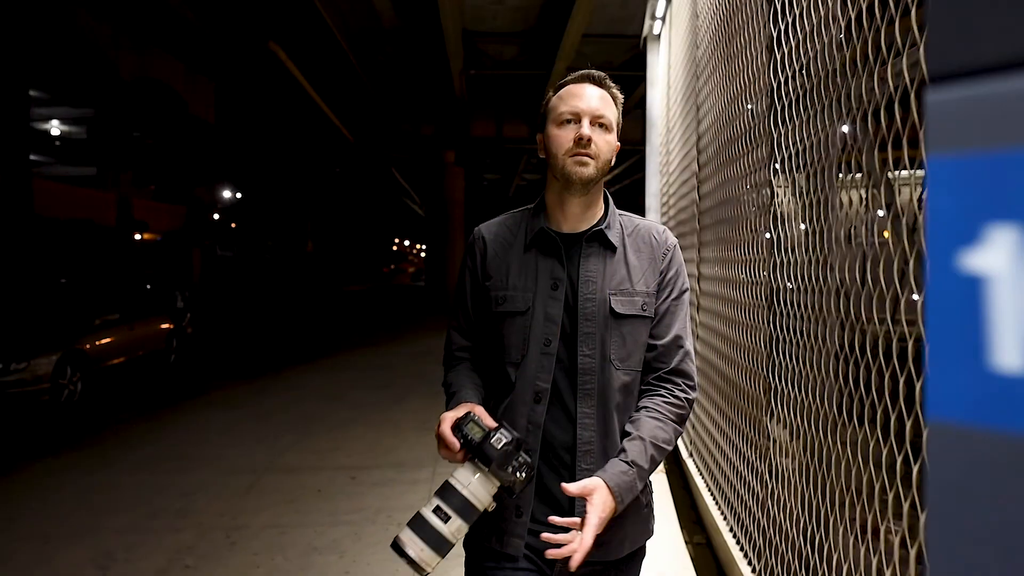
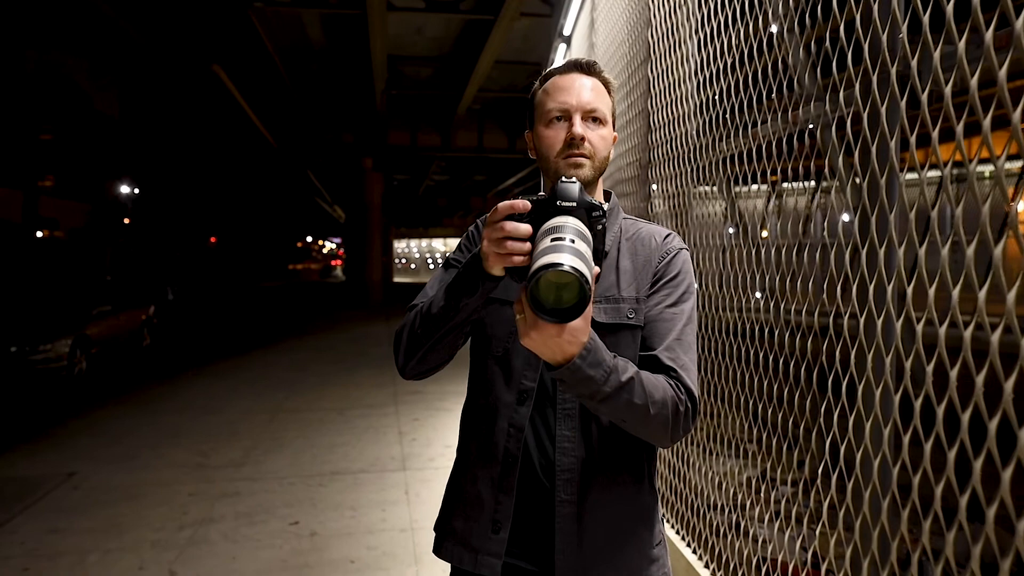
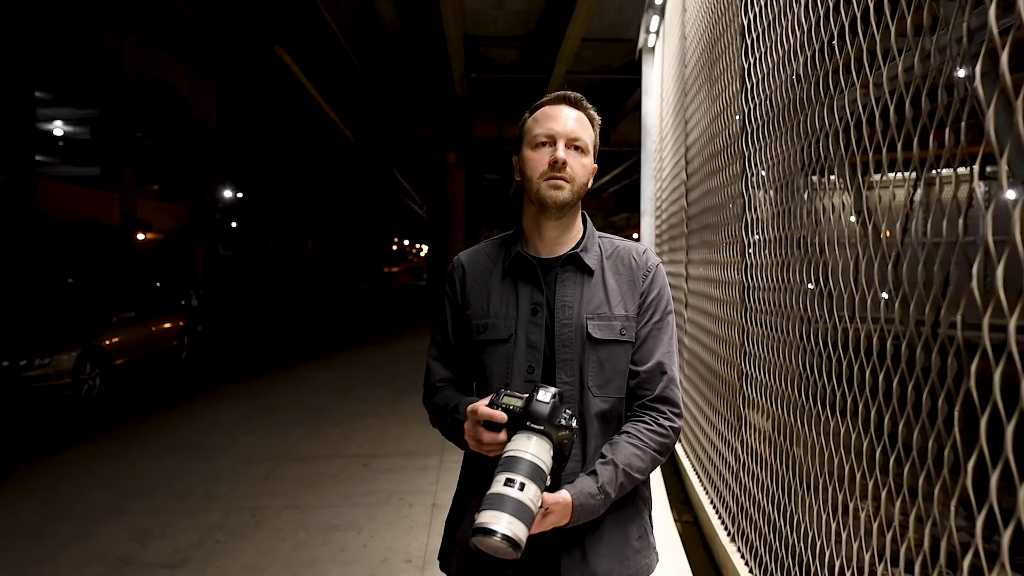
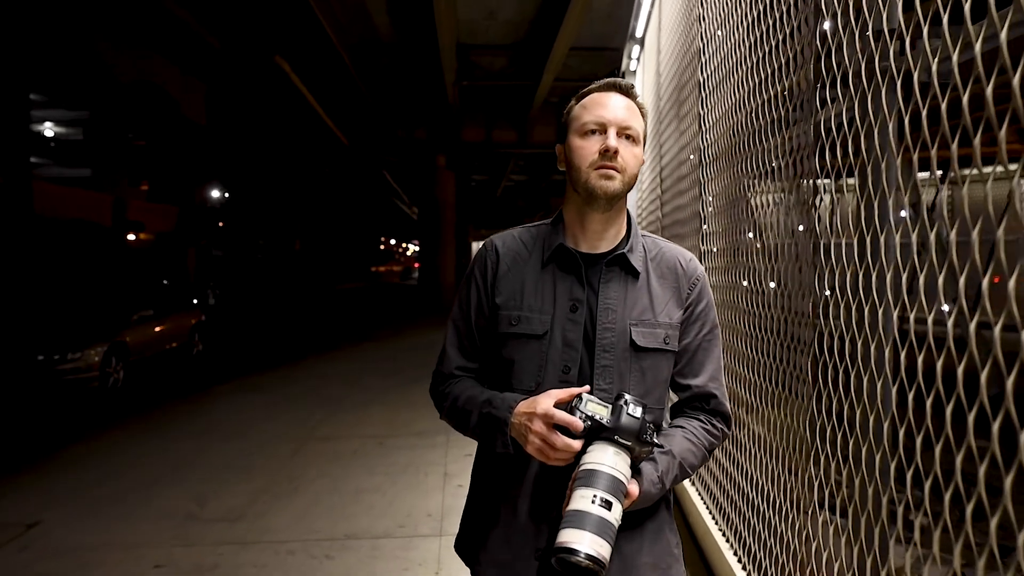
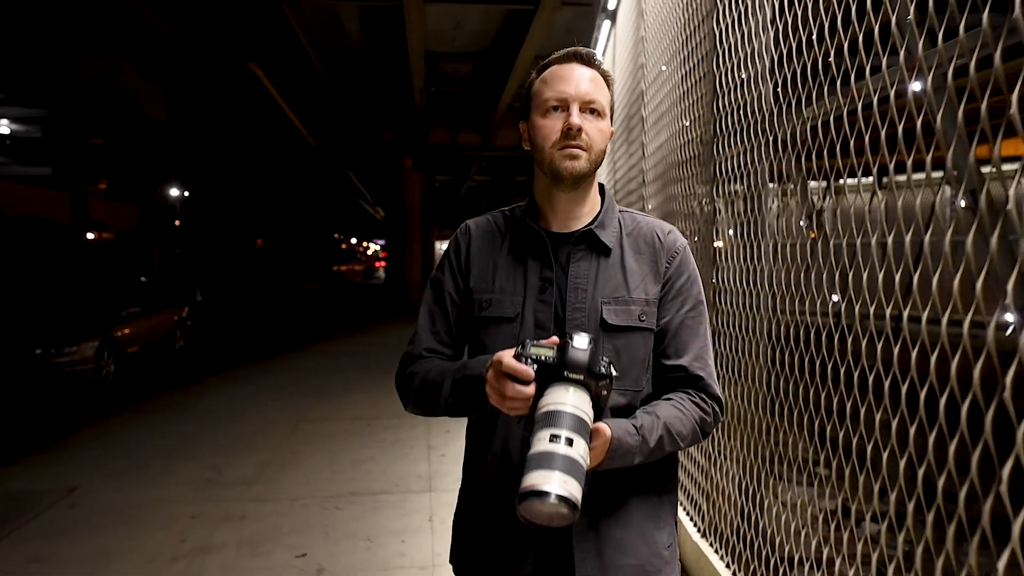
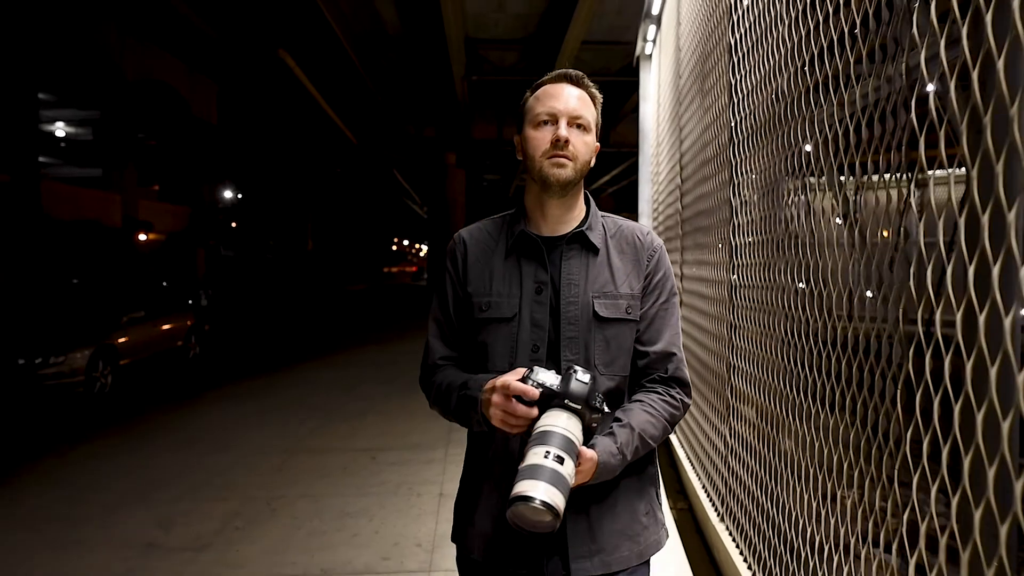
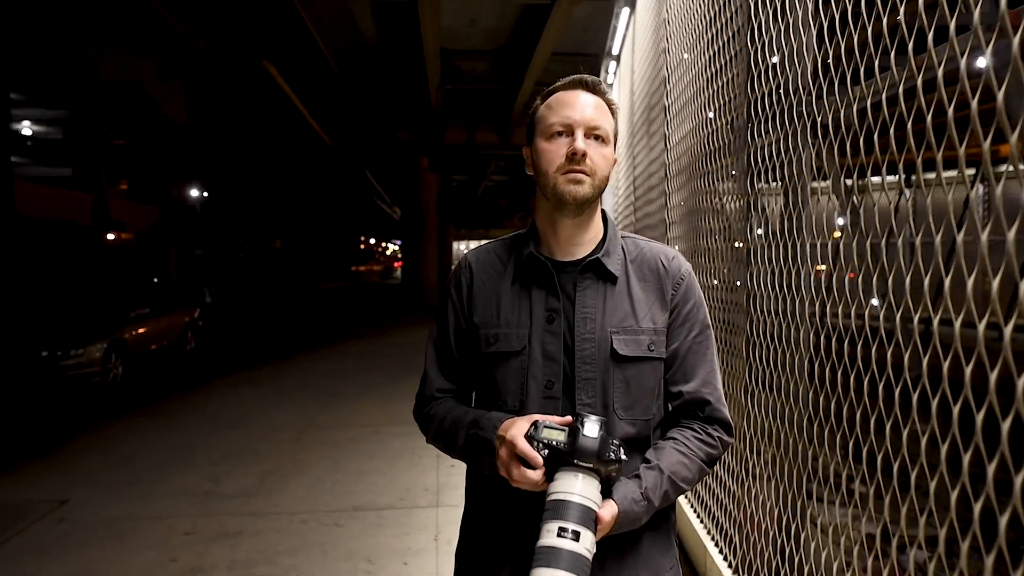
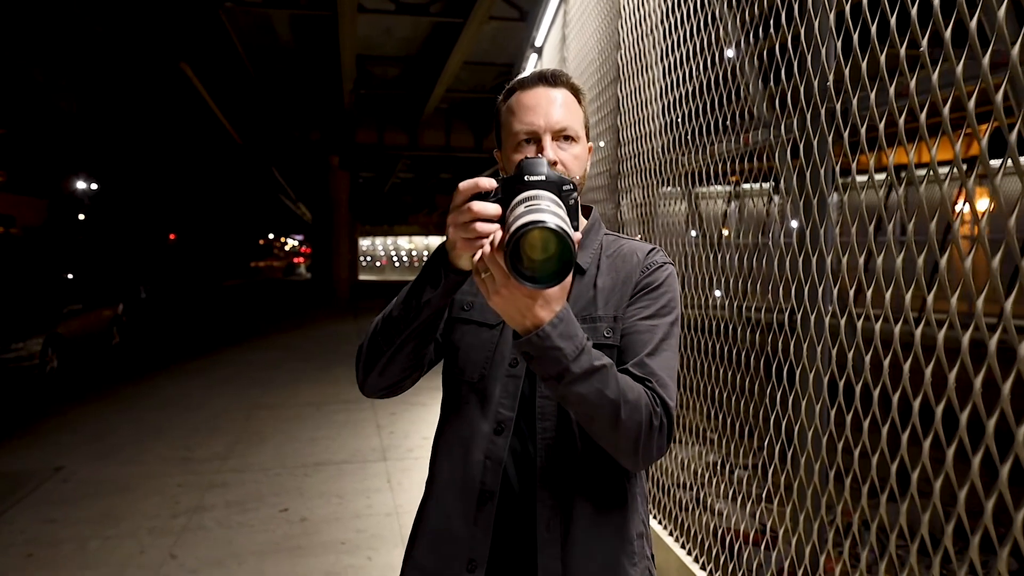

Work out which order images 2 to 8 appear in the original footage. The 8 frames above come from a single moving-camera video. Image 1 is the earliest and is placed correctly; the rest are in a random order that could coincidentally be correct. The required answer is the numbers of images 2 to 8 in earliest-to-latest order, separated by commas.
3, 6, 4, 7, 5, 2, 8
